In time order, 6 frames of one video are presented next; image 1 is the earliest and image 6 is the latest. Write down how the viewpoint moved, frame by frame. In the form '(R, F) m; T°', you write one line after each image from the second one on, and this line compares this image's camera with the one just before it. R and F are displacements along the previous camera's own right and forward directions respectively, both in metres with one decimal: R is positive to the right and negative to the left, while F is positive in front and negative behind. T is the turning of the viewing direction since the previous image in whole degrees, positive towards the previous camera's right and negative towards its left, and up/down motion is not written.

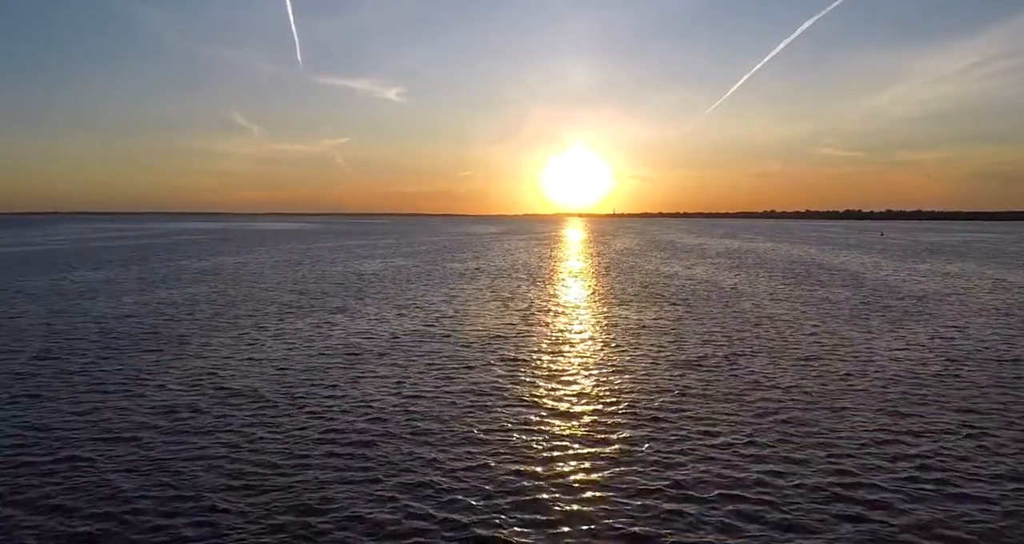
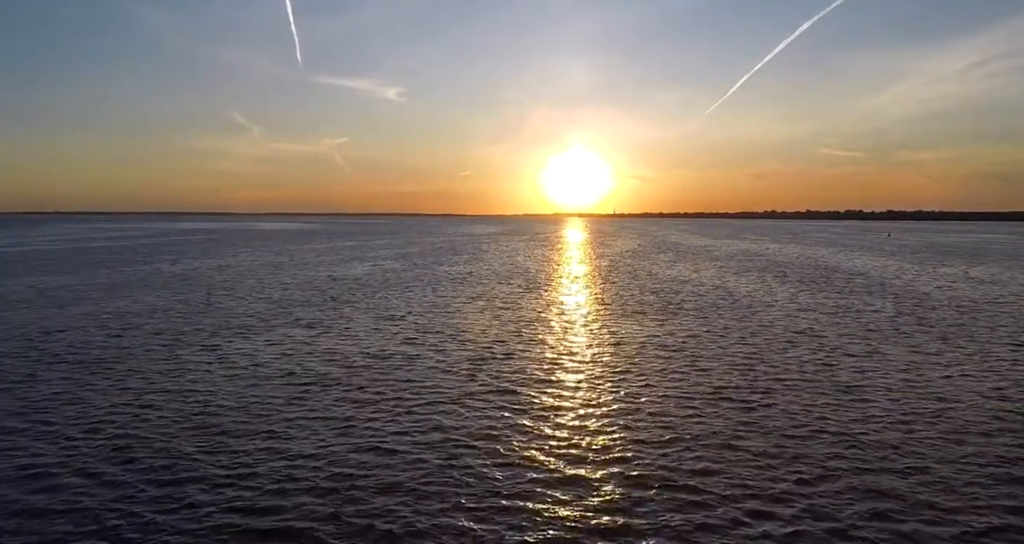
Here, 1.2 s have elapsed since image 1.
(+0.3, +3.2) m; 0°
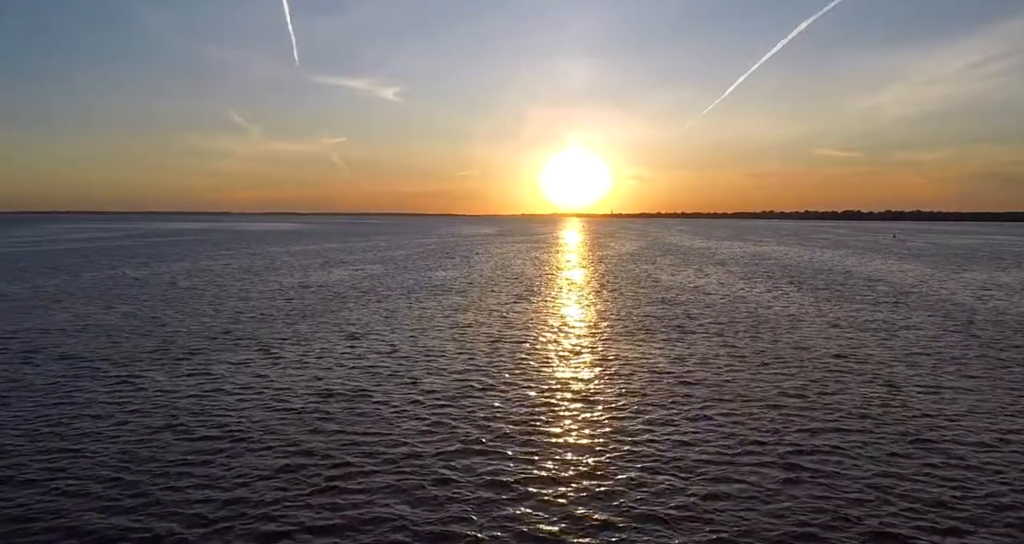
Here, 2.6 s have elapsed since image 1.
(+0.4, +3.8) m; 0°
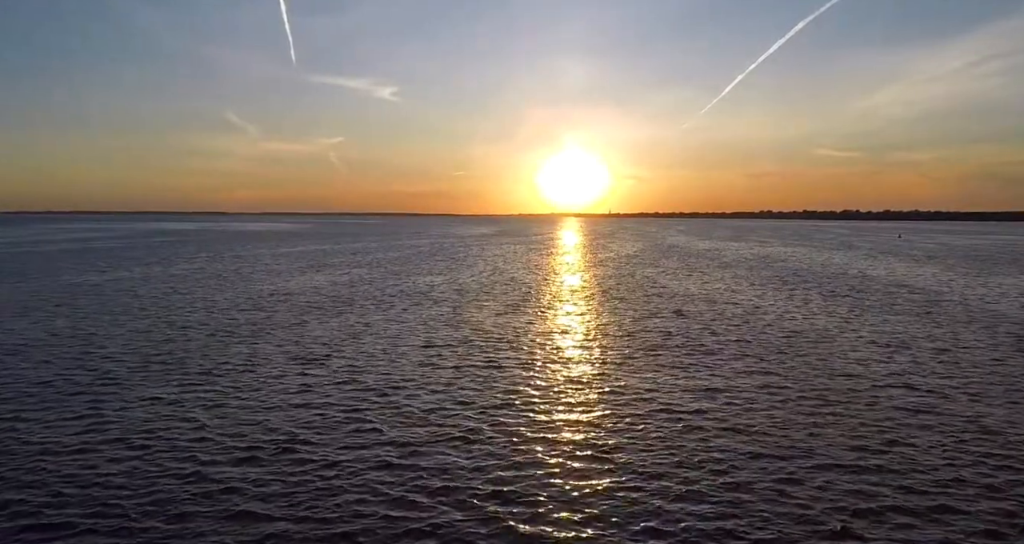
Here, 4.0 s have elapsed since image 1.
(+0.3, +3.4) m; 0°
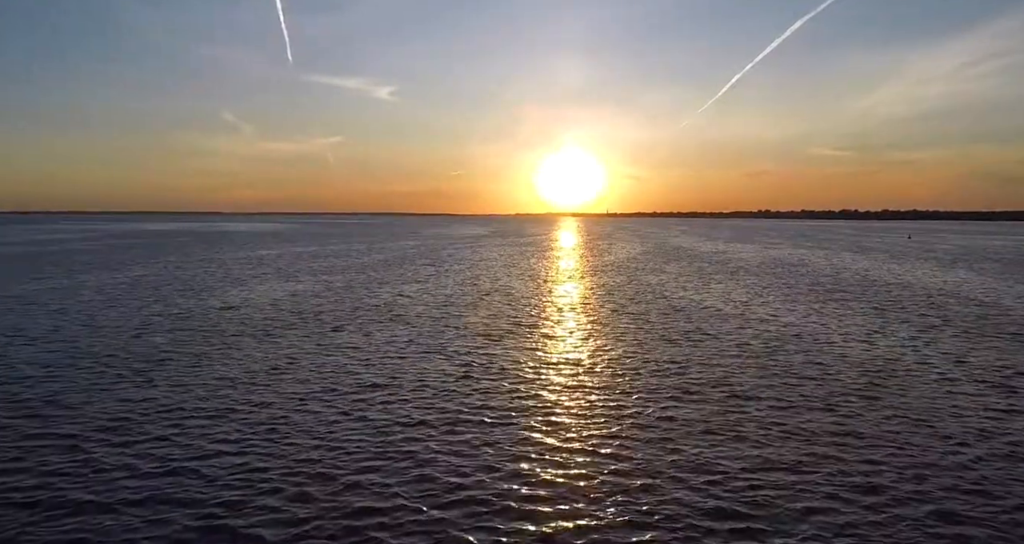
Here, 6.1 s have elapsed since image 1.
(+0.3, +5.4) m; 0°
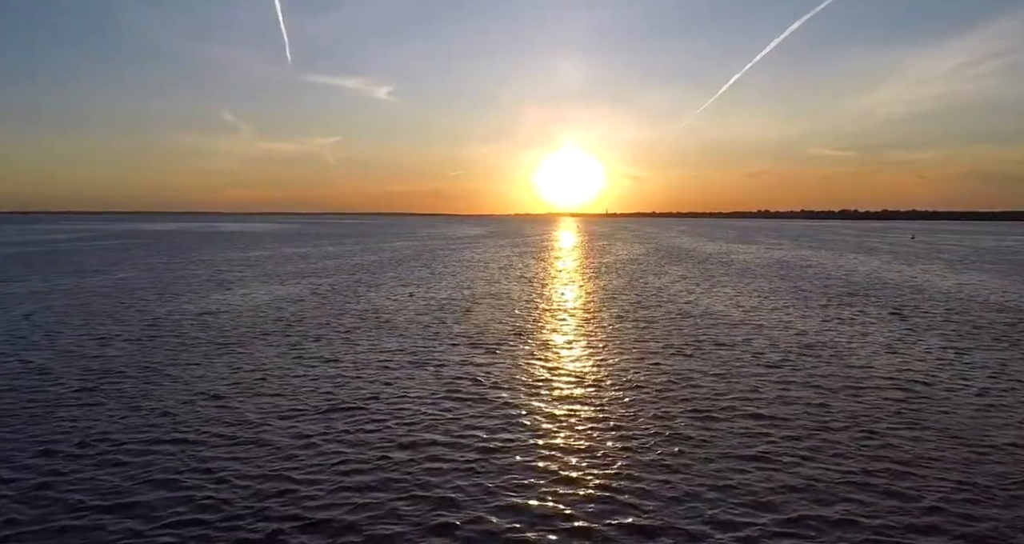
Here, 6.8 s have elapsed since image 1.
(+0.1, +1.8) m; 0°
